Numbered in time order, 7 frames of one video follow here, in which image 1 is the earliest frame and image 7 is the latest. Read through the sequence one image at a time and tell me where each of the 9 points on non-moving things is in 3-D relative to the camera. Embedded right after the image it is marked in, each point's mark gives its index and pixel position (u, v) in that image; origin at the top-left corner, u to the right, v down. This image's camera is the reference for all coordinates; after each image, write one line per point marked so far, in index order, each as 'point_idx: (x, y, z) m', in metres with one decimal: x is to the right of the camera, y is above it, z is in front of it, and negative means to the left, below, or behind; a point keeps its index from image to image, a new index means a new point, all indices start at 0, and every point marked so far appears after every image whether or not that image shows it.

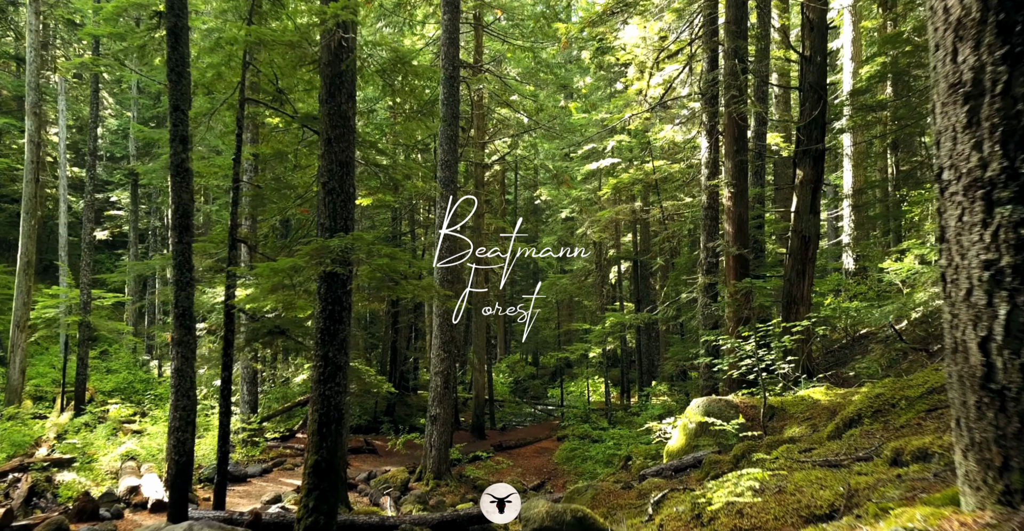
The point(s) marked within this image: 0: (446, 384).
0: (-1.4, -2.5, +15.4) m
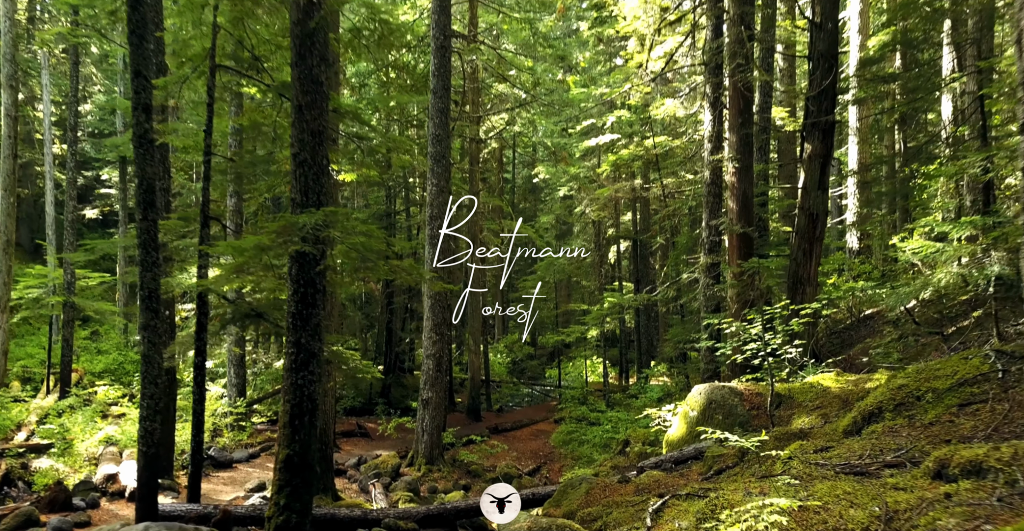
0: (-1.5, -2.1, +14.9) m
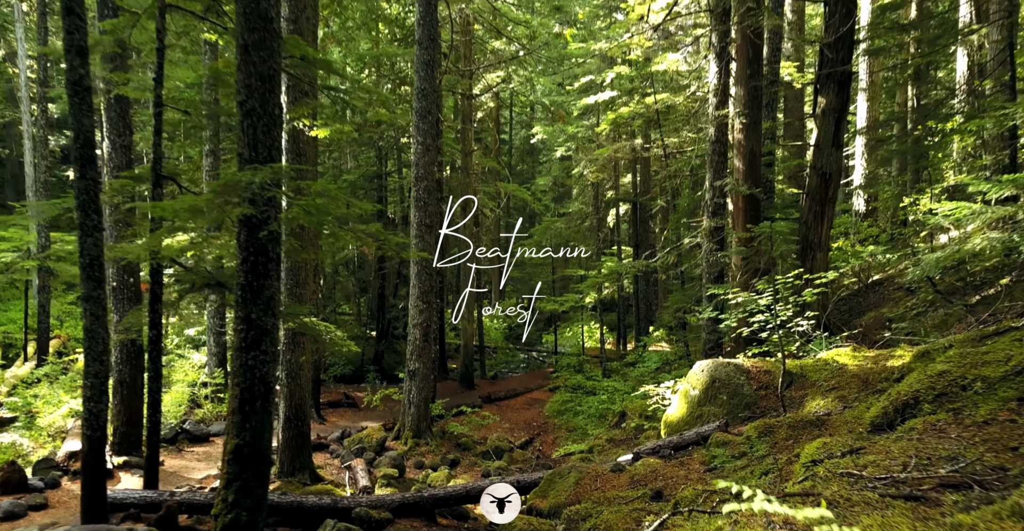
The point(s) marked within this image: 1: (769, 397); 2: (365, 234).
0: (-1.7, -1.4, +14.2) m
1: (+2.6, -1.4, +7.5) m
2: (-1.6, +0.4, +8.1) m
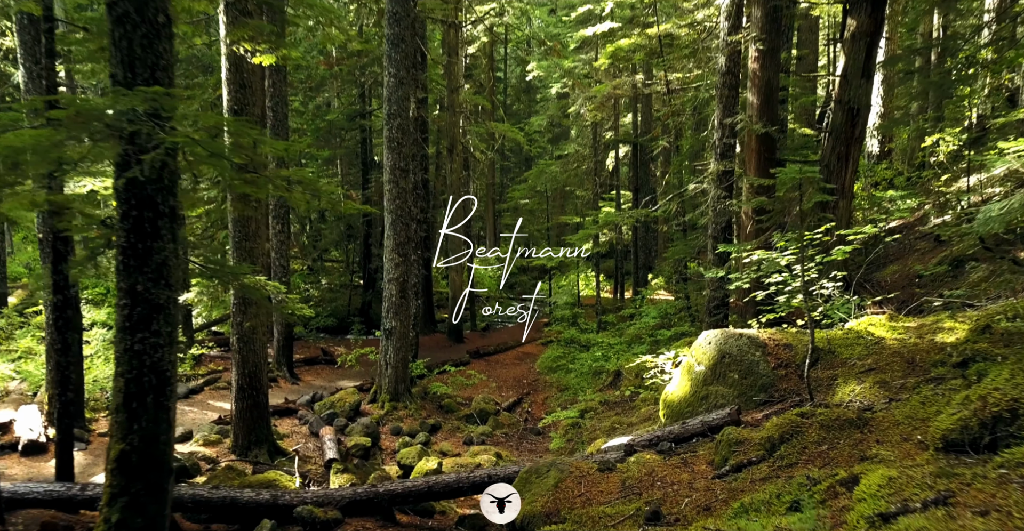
0: (-1.9, -0.5, +12.9) m
1: (+2.4, -1.0, +6.3) m
2: (-1.9, +0.8, +6.8) m
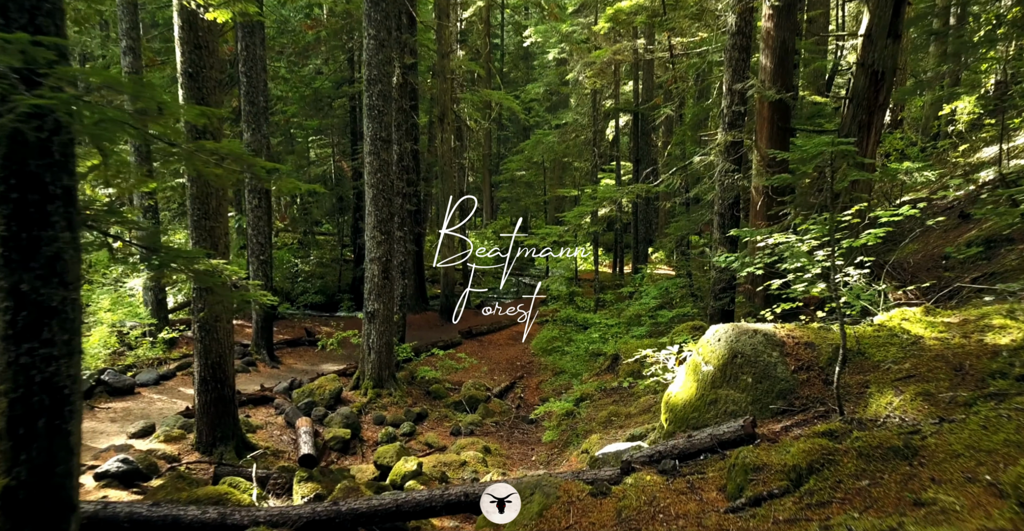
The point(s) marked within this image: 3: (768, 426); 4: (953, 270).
0: (-2.1, -0.1, +12.1) m
1: (+2.2, -0.9, +5.5) m
2: (-2.0, +0.9, +5.9) m
3: (+1.9, -1.2, +5.4) m
4: (+5.1, -0.1, +8.5) m
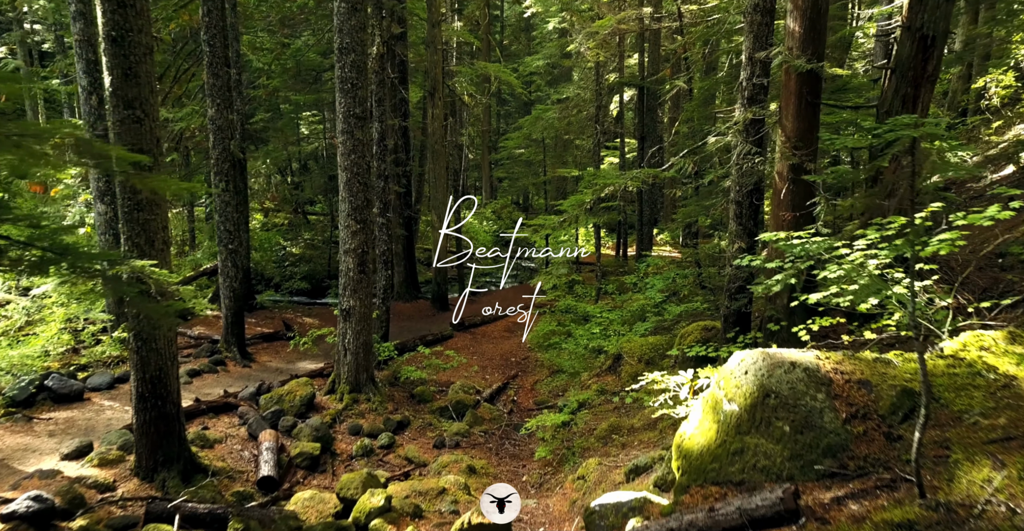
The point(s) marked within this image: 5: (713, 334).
0: (-2.2, 0.0, +10.9) m
1: (+2.1, -1.0, +4.3) m
2: (-2.2, +0.8, +4.6) m
3: (+1.7, -1.3, +4.2) m
4: (+4.9, -0.1, +7.2) m
5: (+2.7, -0.9, +9.9) m
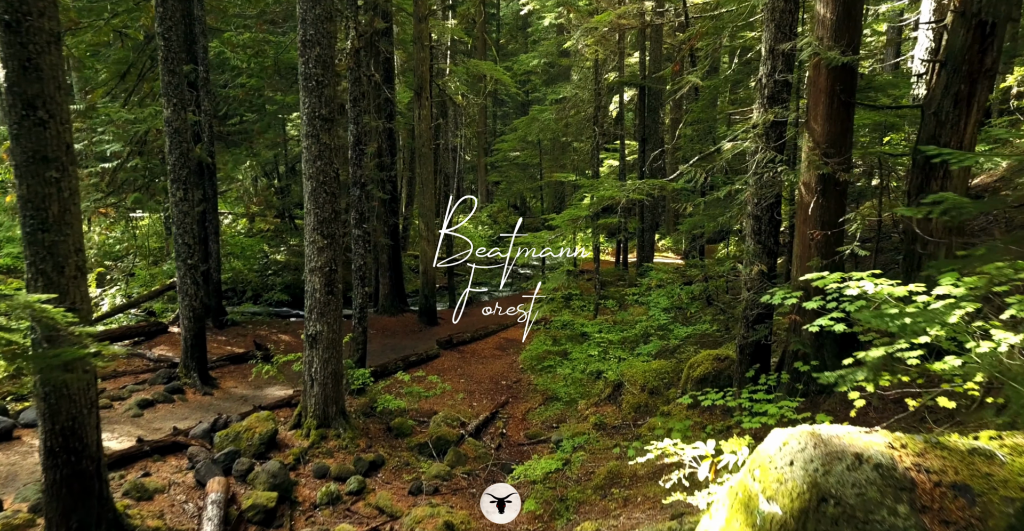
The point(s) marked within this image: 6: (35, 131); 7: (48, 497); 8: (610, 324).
0: (-2.4, -0.2, +9.7) m
1: (+1.9, -1.2, +3.1) m
2: (-2.4, +0.6, +3.4) m
3: (+1.5, -1.5, +3.0) m
4: (+4.8, -0.3, +6.0) m
5: (+2.5, -1.2, +8.7) m
6: (-3.9, +1.1, +6.0) m
7: (-4.1, -2.0, +6.5) m
8: (+1.8, -1.1, +13.3) m
